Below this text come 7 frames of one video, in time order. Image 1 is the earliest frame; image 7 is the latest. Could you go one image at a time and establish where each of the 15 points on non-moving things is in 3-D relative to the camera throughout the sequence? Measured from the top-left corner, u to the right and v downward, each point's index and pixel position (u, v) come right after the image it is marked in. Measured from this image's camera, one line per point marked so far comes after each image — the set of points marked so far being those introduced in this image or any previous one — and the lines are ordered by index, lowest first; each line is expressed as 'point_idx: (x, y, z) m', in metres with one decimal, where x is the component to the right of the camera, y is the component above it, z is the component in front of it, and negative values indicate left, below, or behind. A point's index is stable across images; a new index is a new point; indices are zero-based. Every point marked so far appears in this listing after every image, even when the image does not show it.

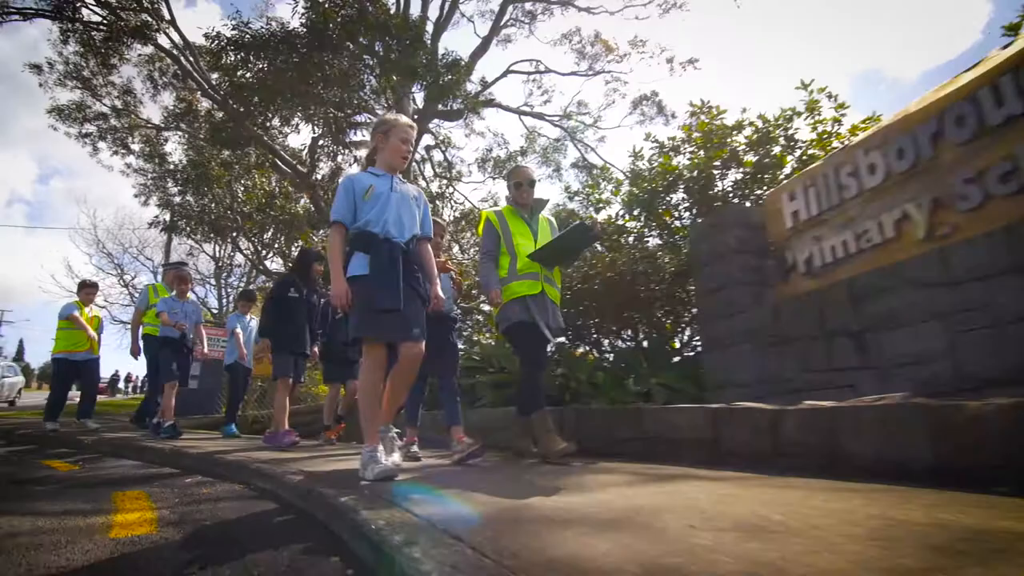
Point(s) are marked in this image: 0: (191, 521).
0: (-1.6, -1.2, +2.8) m
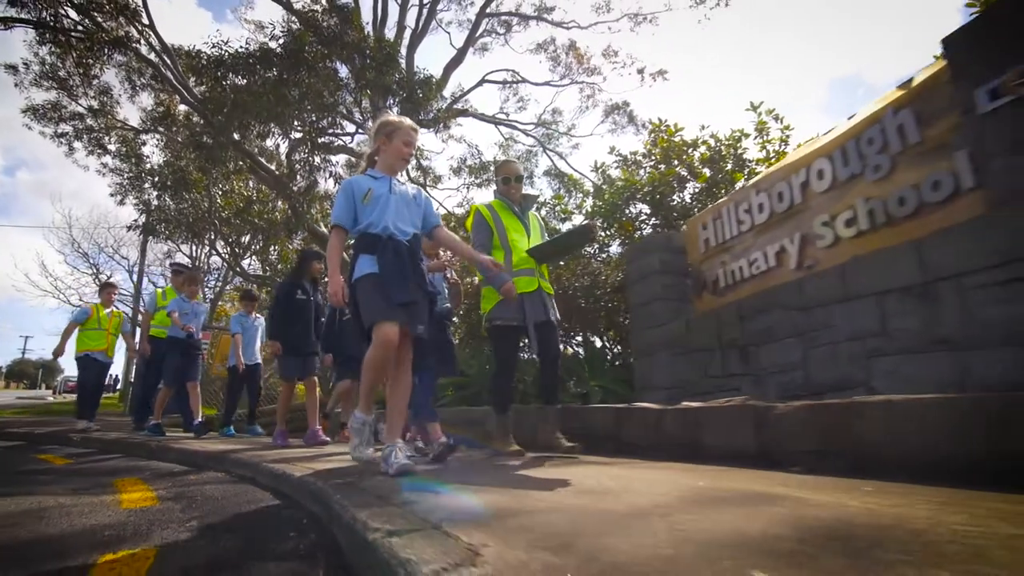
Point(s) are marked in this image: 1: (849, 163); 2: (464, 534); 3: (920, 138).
0: (-2.1, -1.3, +3.5) m
1: (+2.7, +1.0, +4.4) m
2: (-0.2, -0.8, +1.7) m
3: (+2.9, +1.1, +3.8) m
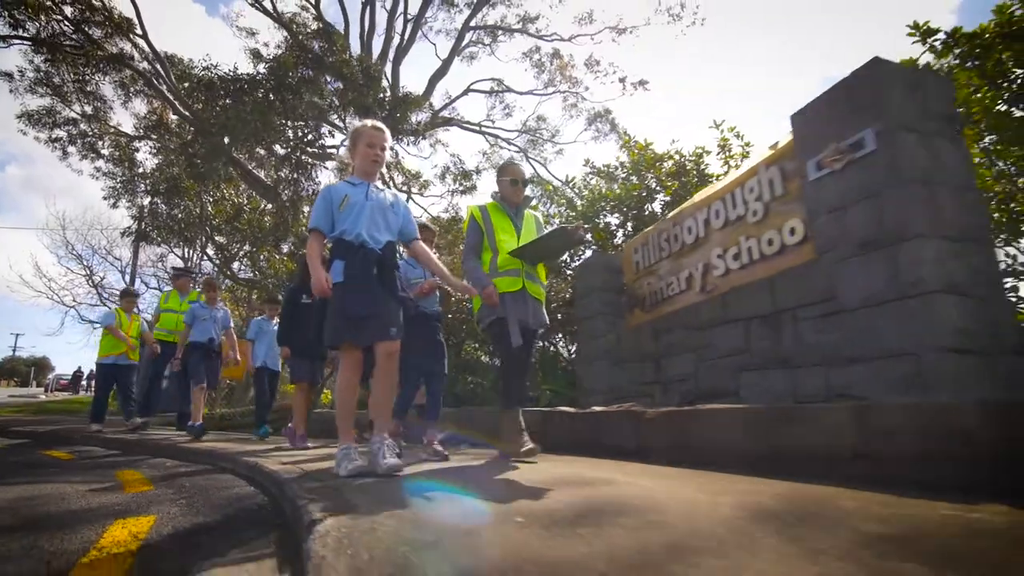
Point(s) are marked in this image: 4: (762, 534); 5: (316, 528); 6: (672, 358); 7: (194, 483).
0: (-2.7, -1.6, +4.3) m
1: (+2.2, +0.8, +5.3) m
2: (-0.7, -1.0, +2.5) m
3: (+2.3, +0.8, +4.7) m
4: (+0.9, -0.8, +1.9) m
5: (-0.8, -0.9, +2.1) m
6: (+1.7, -0.8, +6.0) m
7: (-2.5, -1.5, +4.3) m
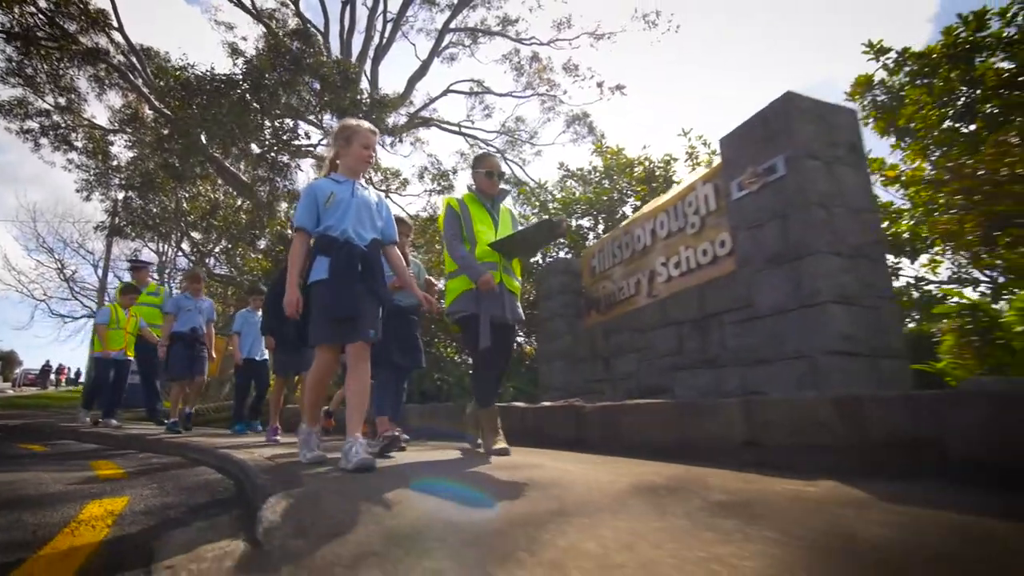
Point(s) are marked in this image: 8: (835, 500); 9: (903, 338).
0: (-3.1, -1.6, +4.6) m
1: (+1.7, +0.7, +5.7) m
2: (-1.1, -1.0, +2.9) m
3: (+1.9, +0.8, +5.1) m
4: (+0.5, -0.9, +2.3) m
5: (-1.1, -1.0, +2.4) m
6: (+1.3, -0.8, +6.4) m
7: (-3.0, -1.5, +4.6) m
8: (+1.2, -0.8, +2.1) m
9: (+2.8, -0.4, +3.9) m
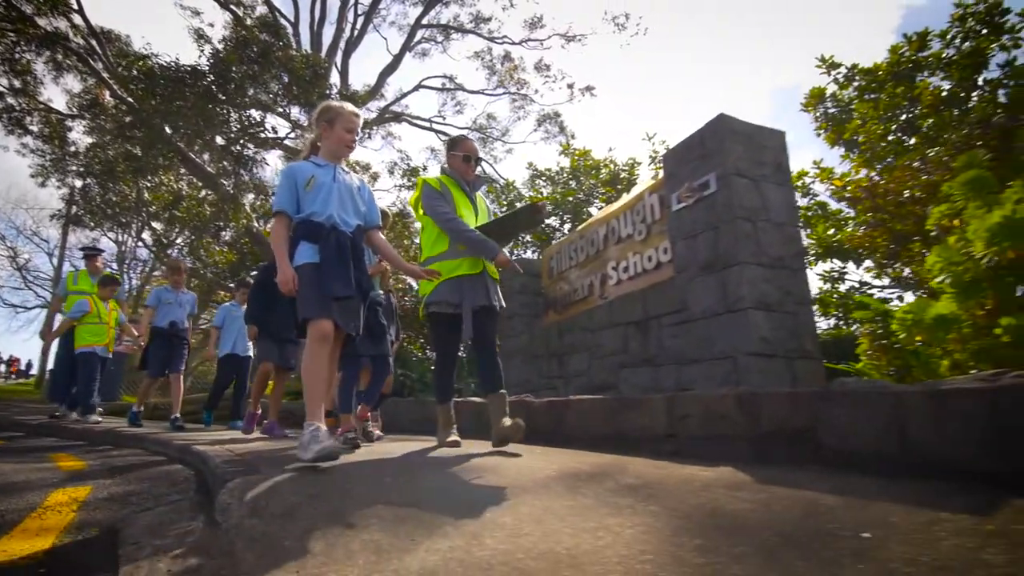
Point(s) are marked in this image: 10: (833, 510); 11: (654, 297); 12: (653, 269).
0: (-3.5, -1.5, +4.8) m
1: (+1.3, +0.7, +6.1) m
2: (-1.4, -1.0, +3.1) m
3: (+1.5, +0.7, +5.5) m
4: (+0.2, -1.0, +2.7) m
5: (-1.4, -1.0, +2.7) m
6: (+0.8, -0.8, +6.8) m
7: (-3.4, -1.5, +4.8) m
8: (+0.9, -0.9, +2.4) m
9: (+2.4, -0.4, +4.3) m
10: (+1.1, -0.8, +1.9) m
11: (+1.4, -0.1, +5.4) m
12: (+1.4, +0.2, +5.5) m
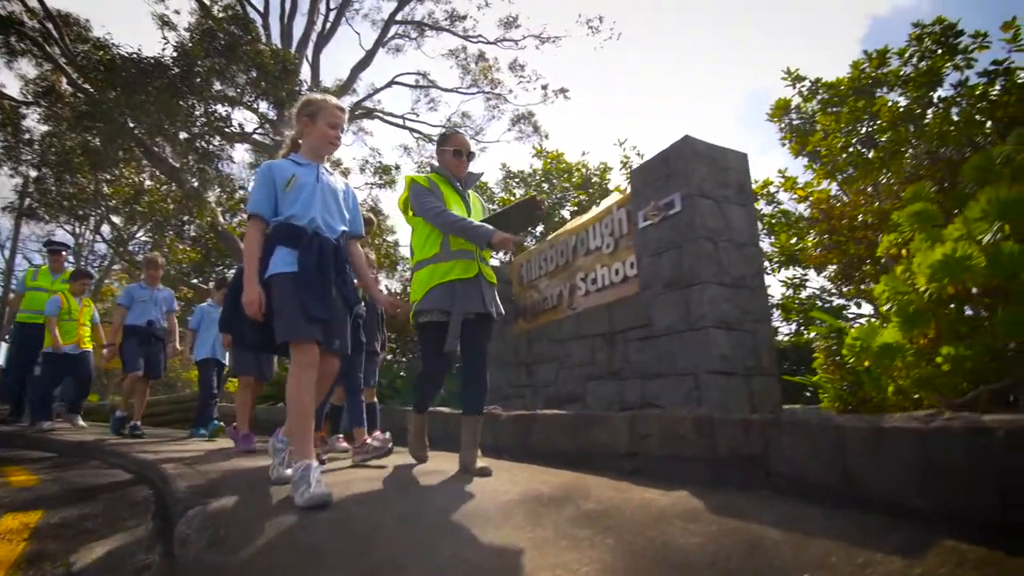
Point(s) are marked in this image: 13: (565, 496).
0: (-3.8, -1.6, +4.6) m
1: (+0.9, +0.6, +6.2) m
2: (-1.6, -1.2, +3.1) m
3: (+1.2, +0.6, +5.6) m
4: (0.0, -1.1, +2.7) m
5: (-1.6, -1.1, +2.6) m
6: (+0.4, -1.0, +6.9) m
7: (-3.7, -1.6, +4.7) m
8: (+0.8, -1.0, +2.5) m
9: (+2.1, -0.6, +4.5) m
10: (+1.0, -0.9, +2.0) m
11: (+1.1, -0.2, +5.5) m
12: (+1.1, 0.0, +5.6) m
13: (+0.3, -1.1, +3.0) m
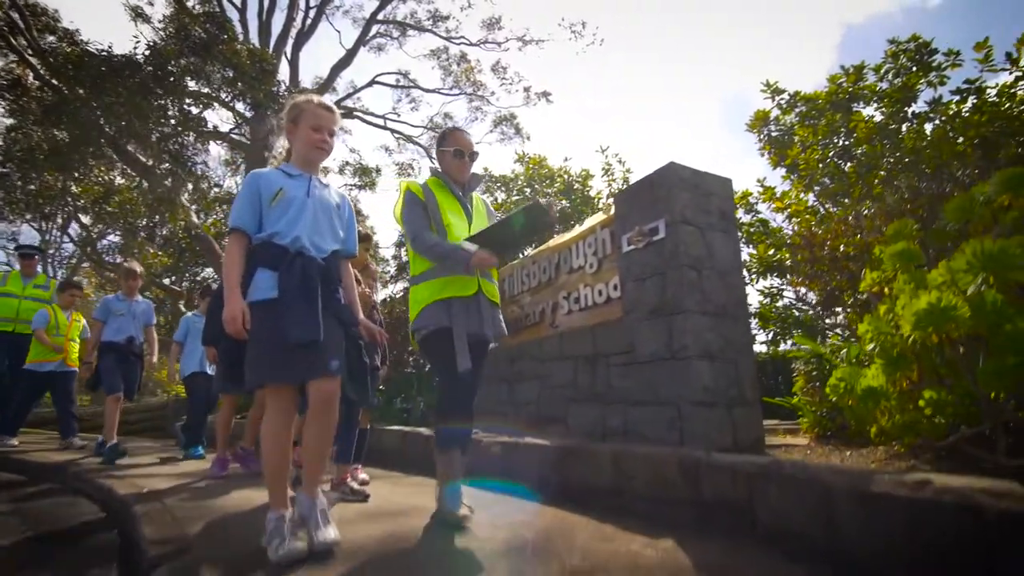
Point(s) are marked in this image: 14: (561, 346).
0: (-4.0, -1.8, +4.4) m
1: (+0.7, +0.3, +6.1) m
2: (-1.7, -1.4, +2.9) m
3: (+1.0, +0.4, +5.6) m
4: (0.0, -1.3, +2.6) m
5: (-1.7, -1.3, +2.5) m
6: (+0.1, -1.2, +6.8) m
7: (-3.8, -1.8, +4.4) m
8: (+0.7, -1.2, +2.5) m
9: (+2.0, -0.8, +4.5) m
10: (+0.9, -1.2, +1.9) m
11: (+0.9, -0.5, +5.5) m
12: (+0.9, -0.2, +5.5) m
13: (+0.2, -1.4, +2.9) m
14: (+0.5, -0.7, +6.1) m
